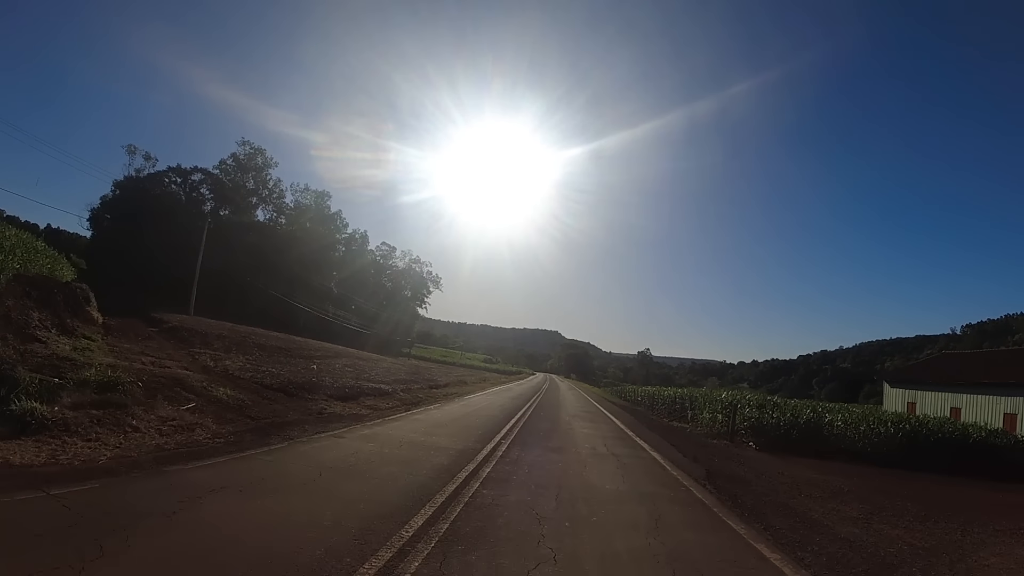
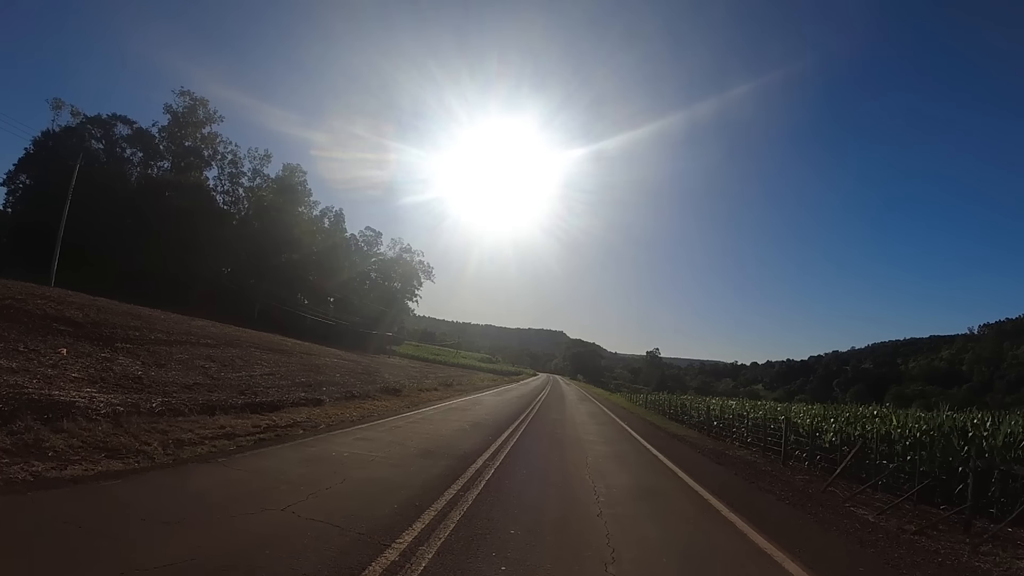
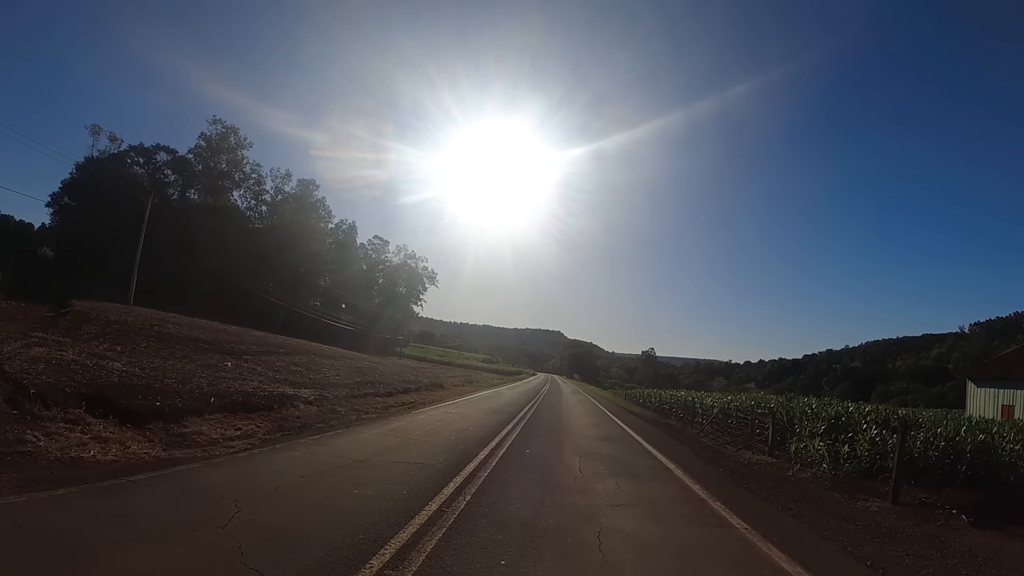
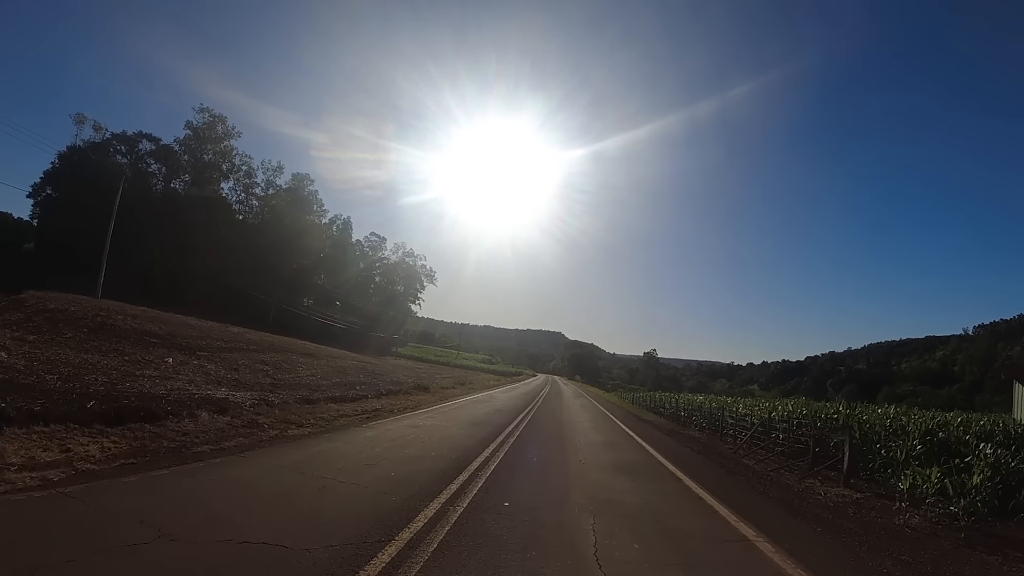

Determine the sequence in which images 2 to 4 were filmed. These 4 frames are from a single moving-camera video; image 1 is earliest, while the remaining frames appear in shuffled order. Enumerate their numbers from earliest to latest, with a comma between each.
3, 4, 2
